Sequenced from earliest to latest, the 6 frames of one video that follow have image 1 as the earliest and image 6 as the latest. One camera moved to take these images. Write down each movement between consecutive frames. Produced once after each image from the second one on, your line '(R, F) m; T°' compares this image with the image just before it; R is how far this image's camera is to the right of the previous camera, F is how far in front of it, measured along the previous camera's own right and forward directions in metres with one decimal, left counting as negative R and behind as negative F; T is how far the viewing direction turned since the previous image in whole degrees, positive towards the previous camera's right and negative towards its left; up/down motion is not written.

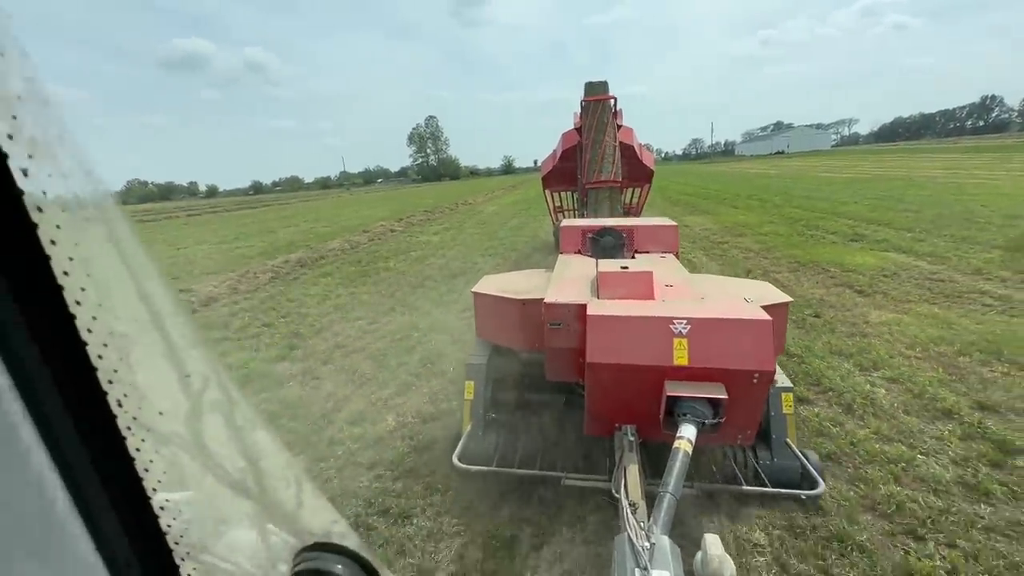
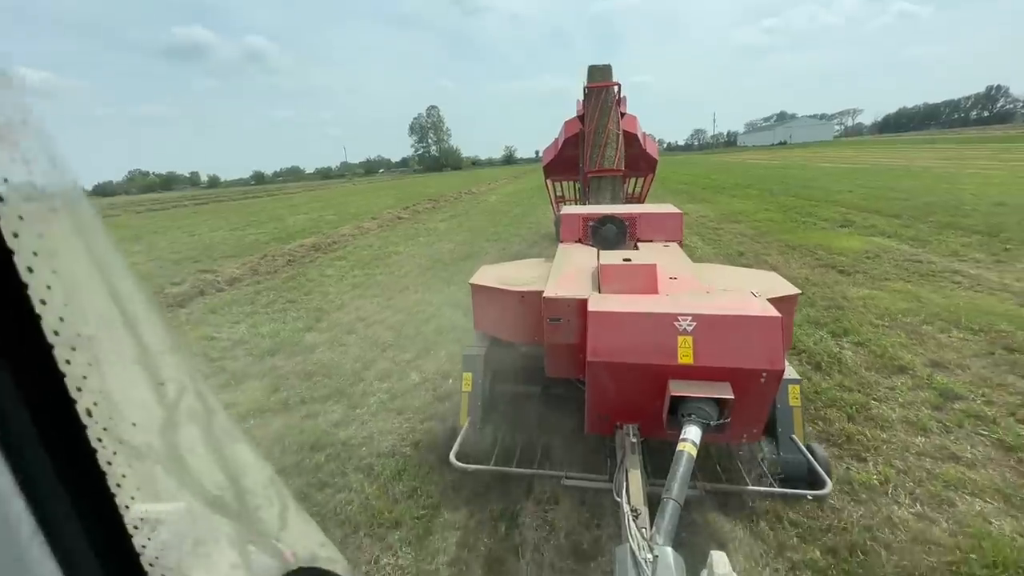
(-0.1, -0.6) m; 0°
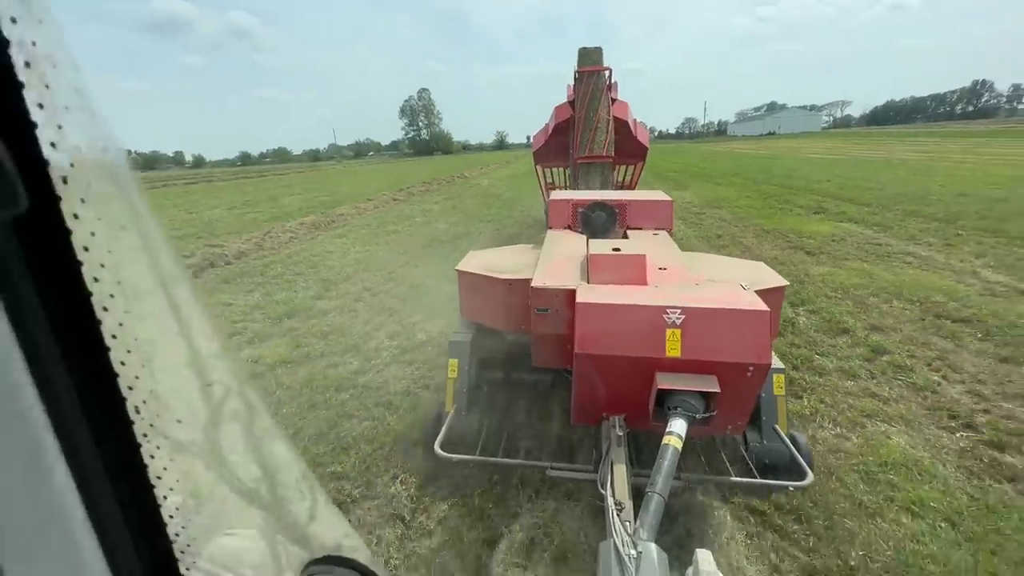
(-0.1, -0.7) m; +1°
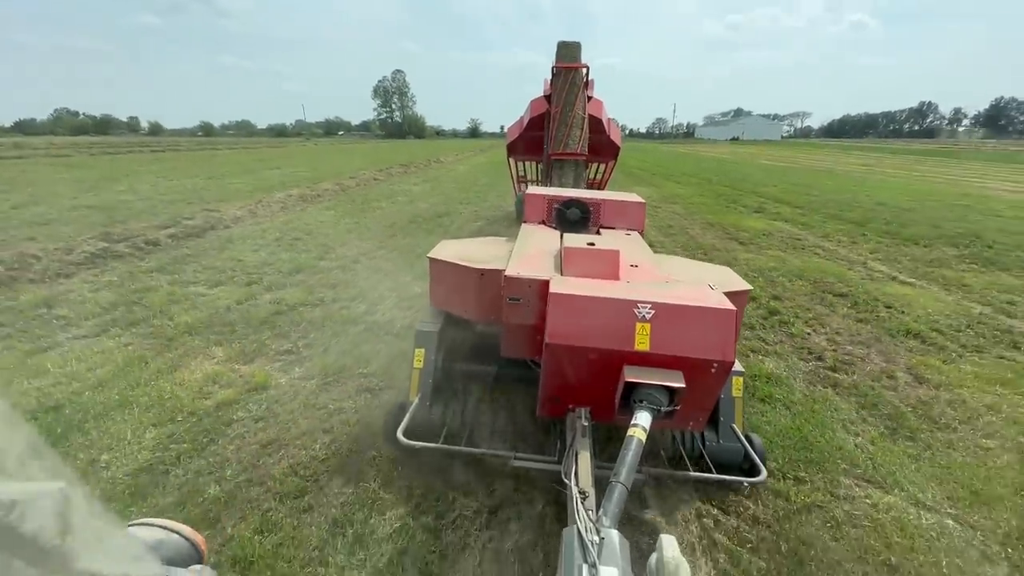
(-0.2, -1.4) m; +4°
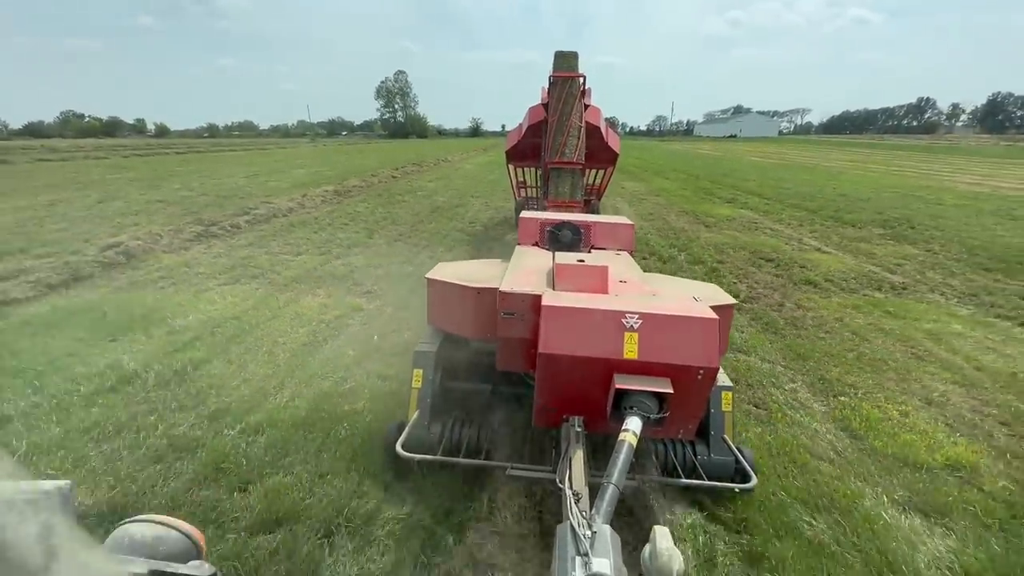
(-0.1, -2.5) m; 0°
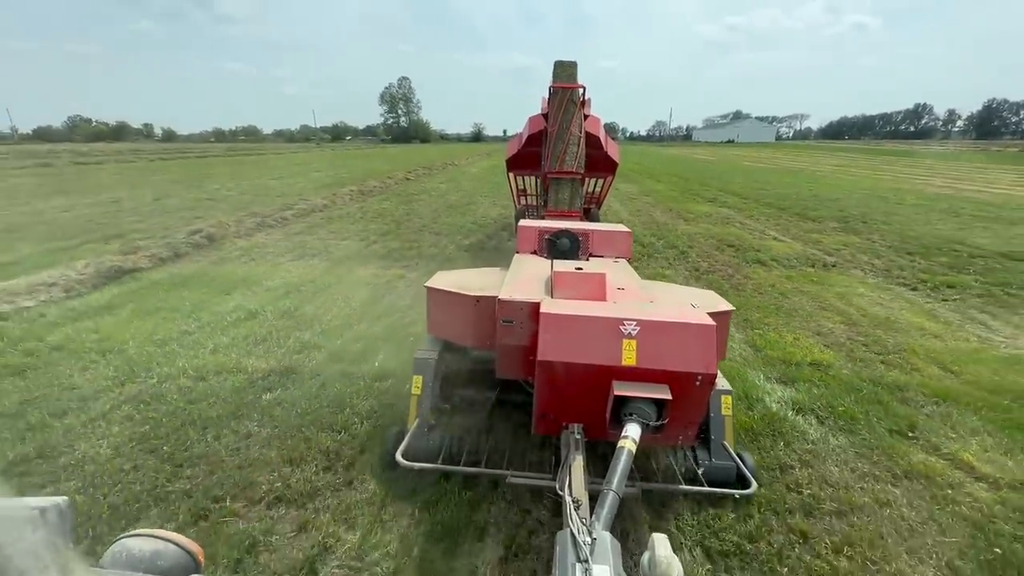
(-0.2, -2.2) m; 0°
